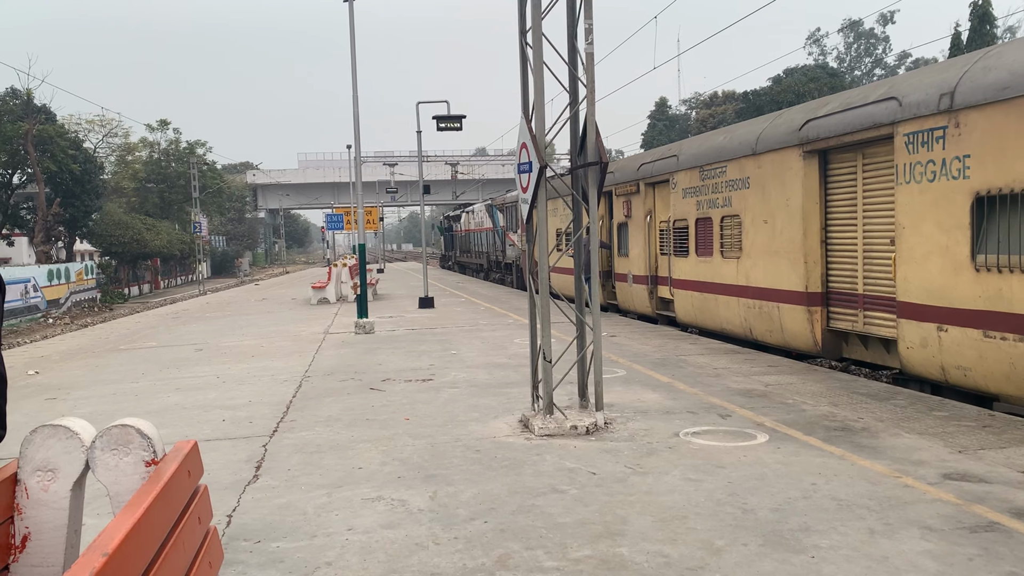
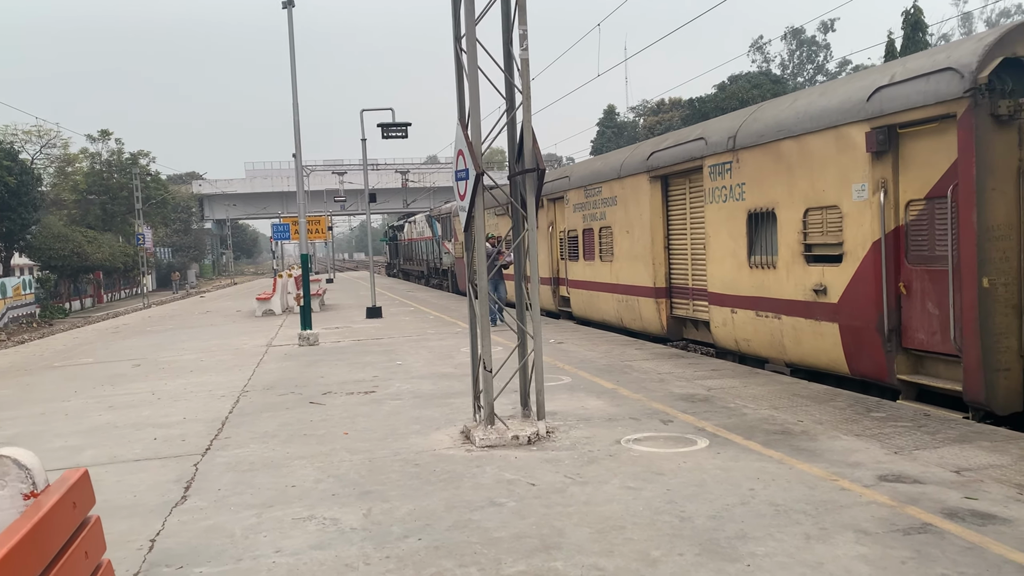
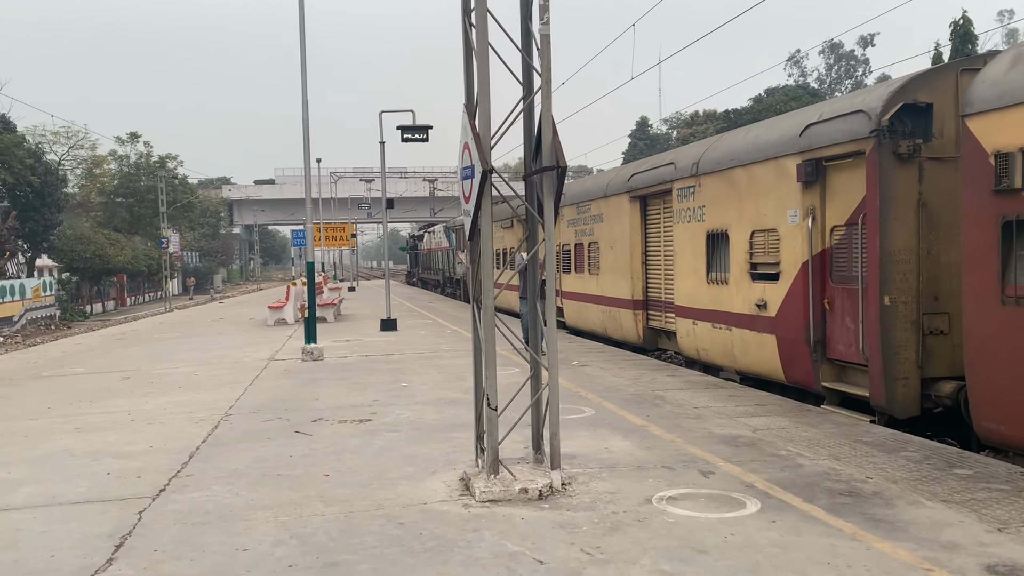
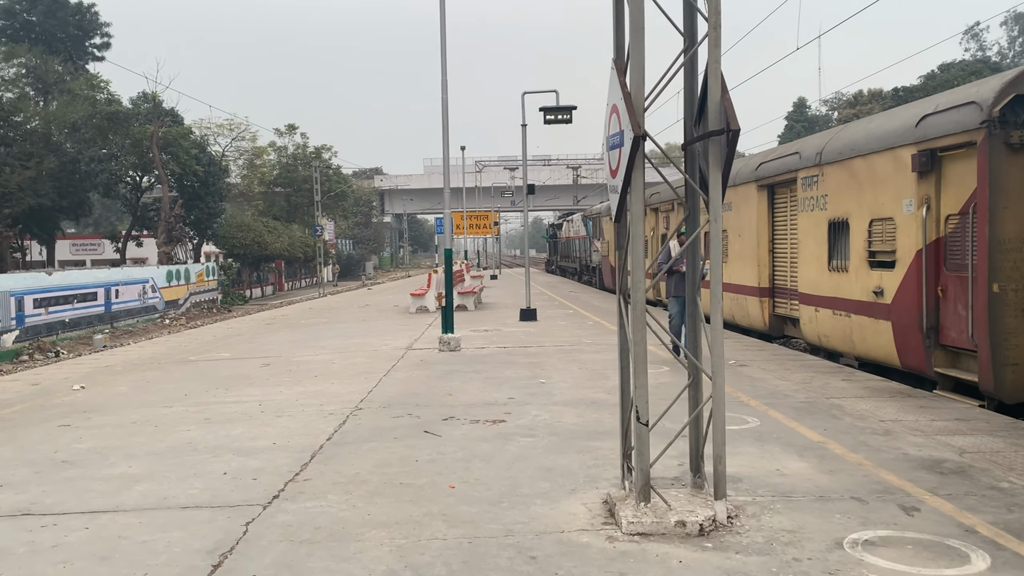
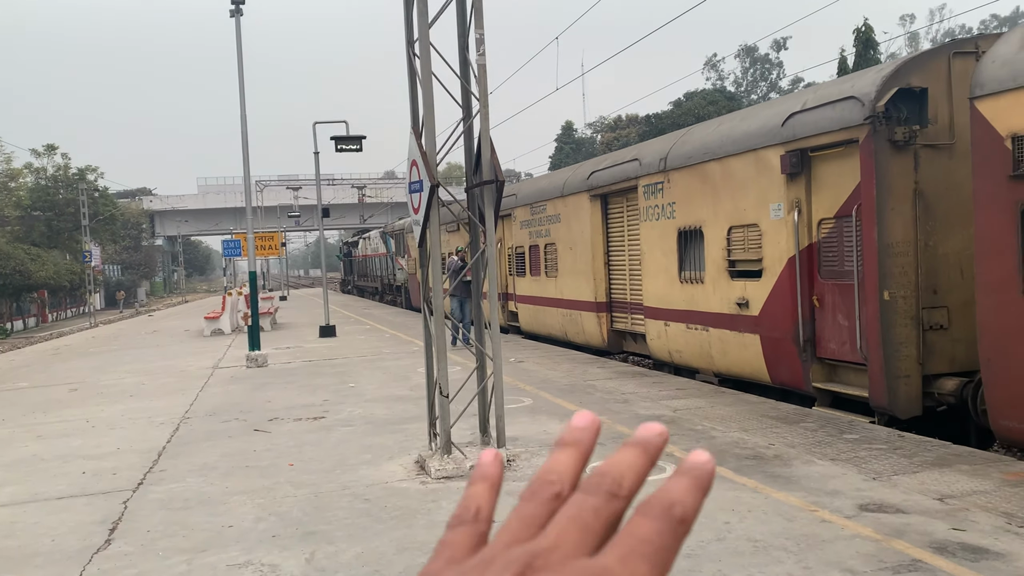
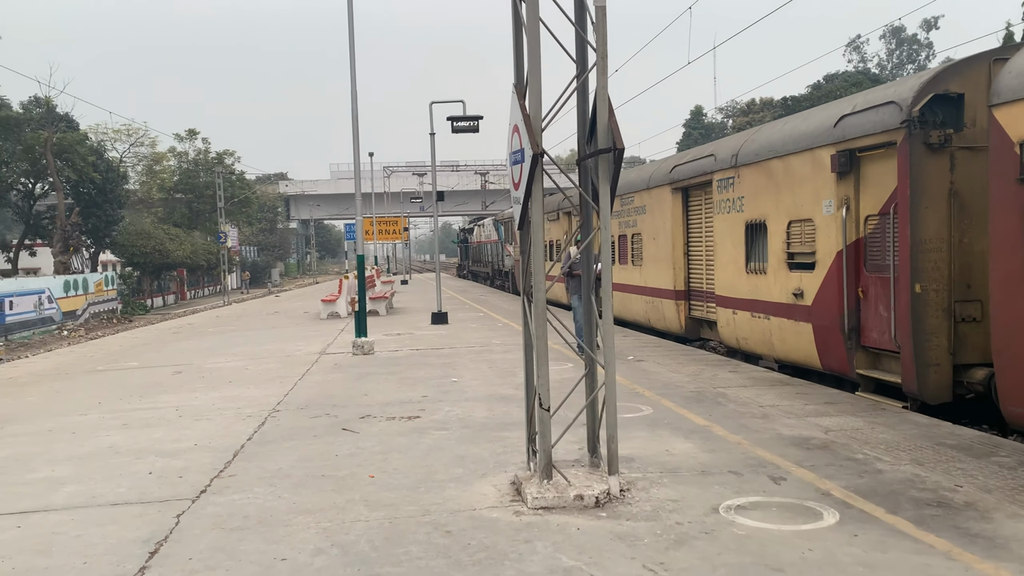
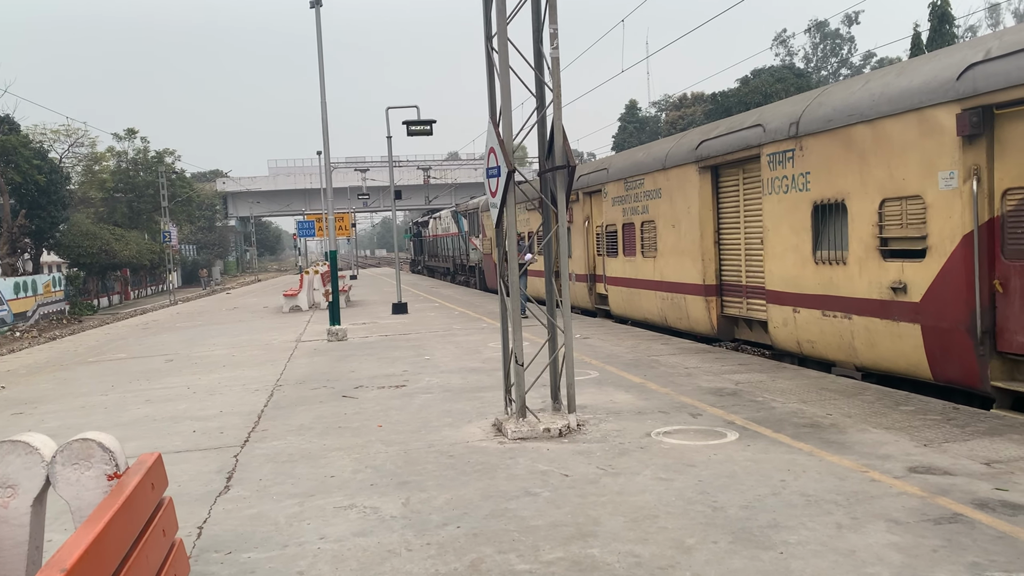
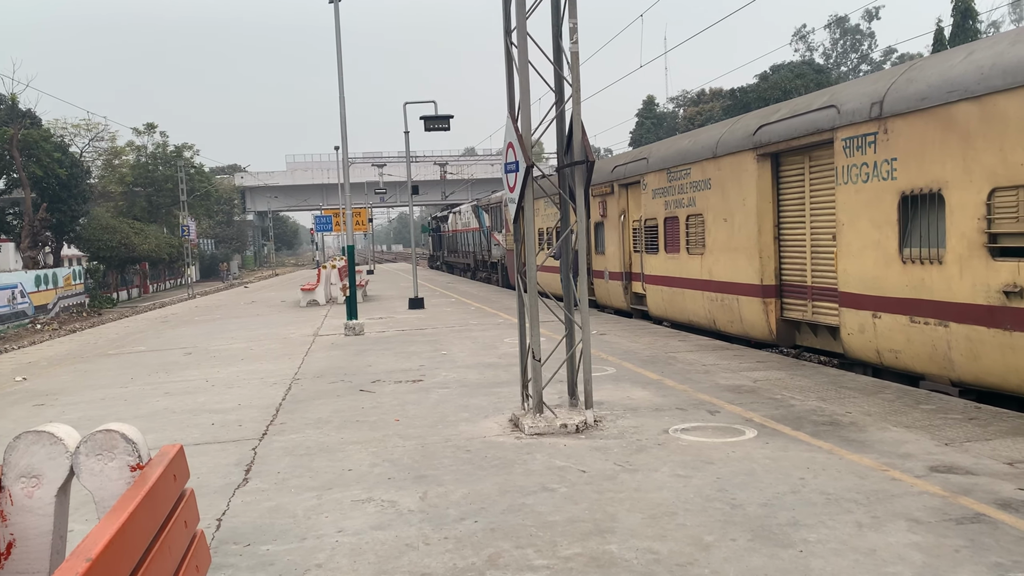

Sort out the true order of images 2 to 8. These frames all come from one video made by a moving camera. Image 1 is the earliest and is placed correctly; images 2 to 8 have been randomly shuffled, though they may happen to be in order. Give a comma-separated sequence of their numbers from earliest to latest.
8, 7, 2, 5, 3, 6, 4
